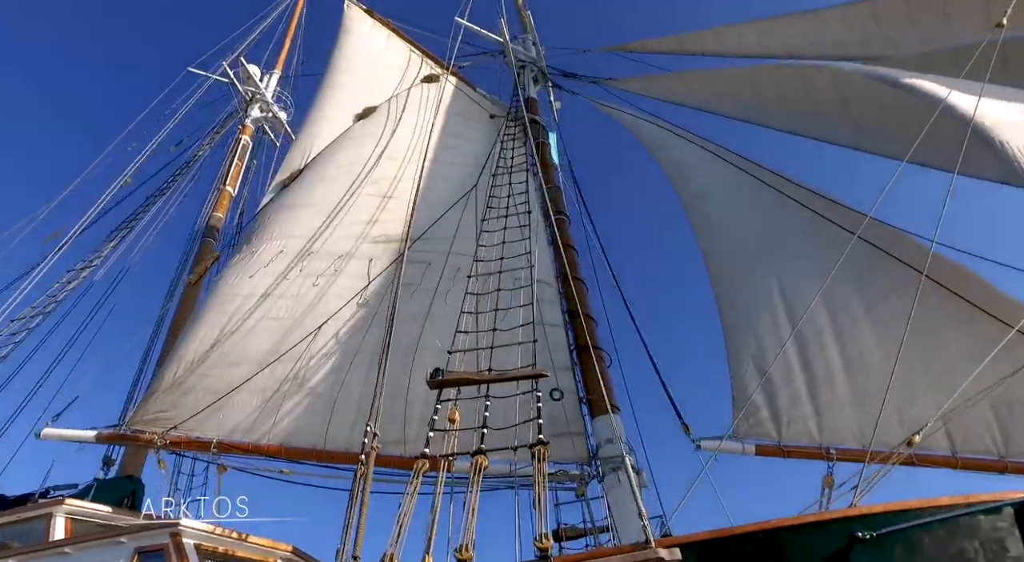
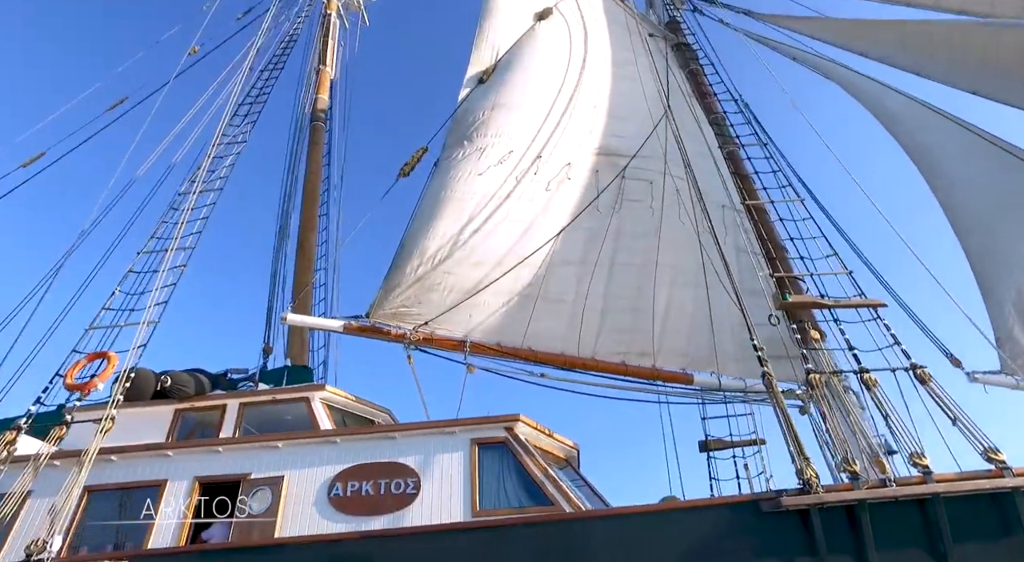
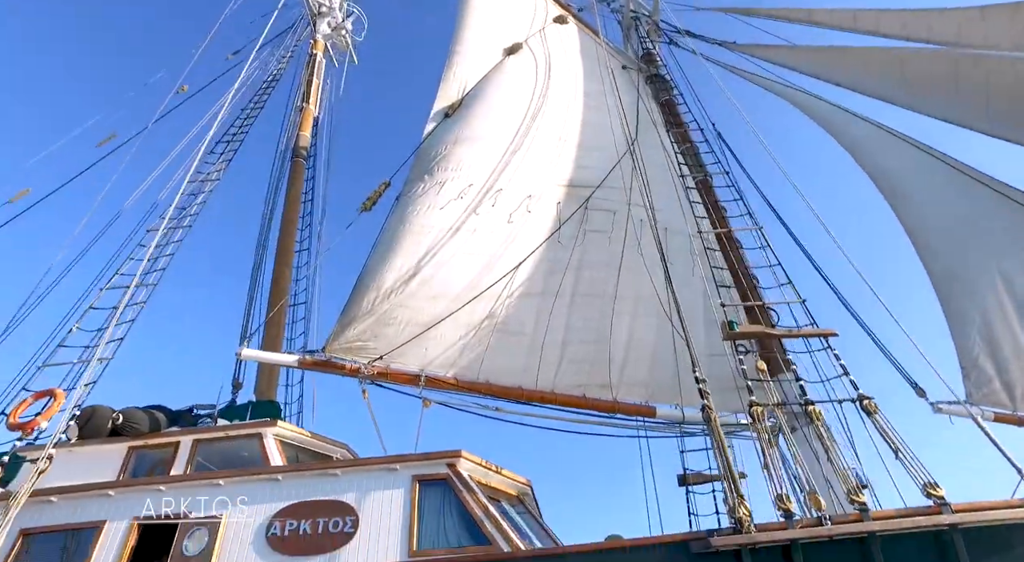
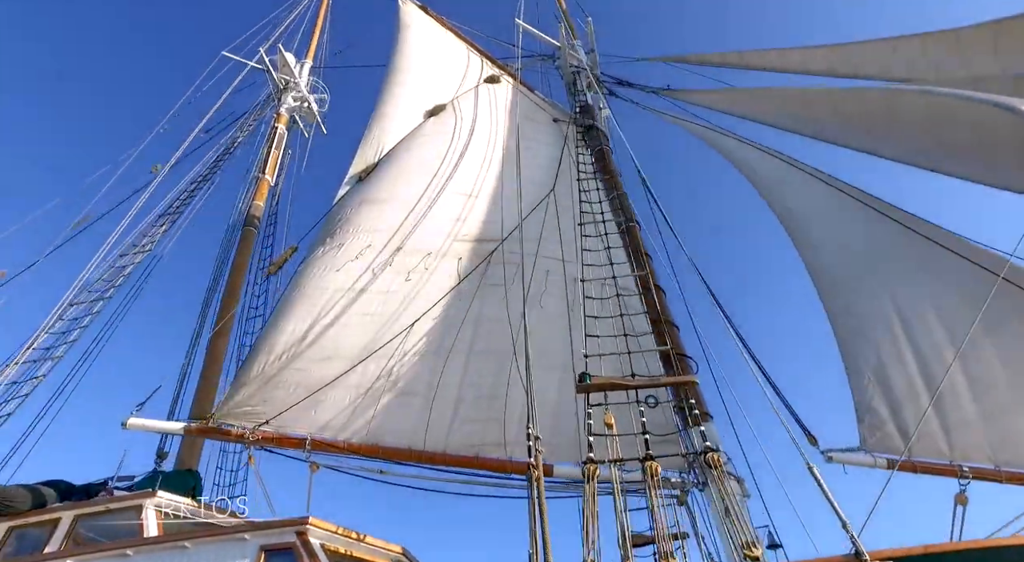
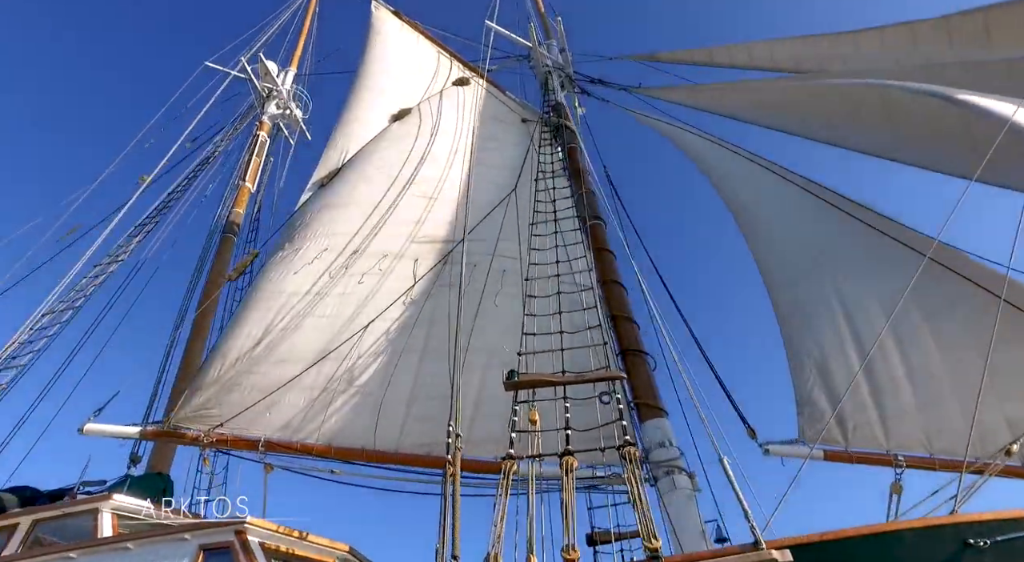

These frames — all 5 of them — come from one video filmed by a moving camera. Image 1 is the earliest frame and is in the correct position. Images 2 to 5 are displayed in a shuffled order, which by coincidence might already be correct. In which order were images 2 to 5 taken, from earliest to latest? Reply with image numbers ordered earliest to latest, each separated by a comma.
5, 4, 3, 2
